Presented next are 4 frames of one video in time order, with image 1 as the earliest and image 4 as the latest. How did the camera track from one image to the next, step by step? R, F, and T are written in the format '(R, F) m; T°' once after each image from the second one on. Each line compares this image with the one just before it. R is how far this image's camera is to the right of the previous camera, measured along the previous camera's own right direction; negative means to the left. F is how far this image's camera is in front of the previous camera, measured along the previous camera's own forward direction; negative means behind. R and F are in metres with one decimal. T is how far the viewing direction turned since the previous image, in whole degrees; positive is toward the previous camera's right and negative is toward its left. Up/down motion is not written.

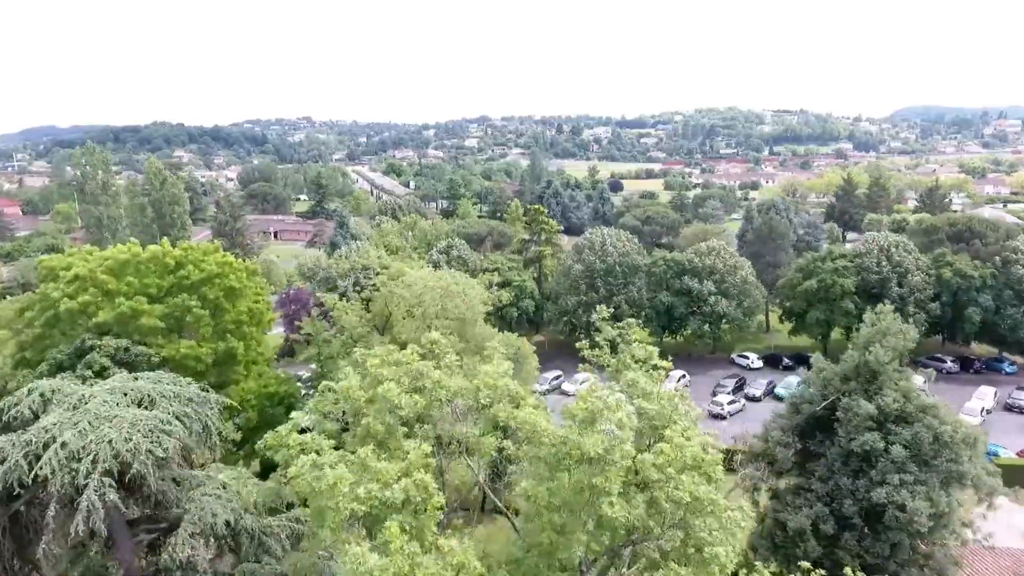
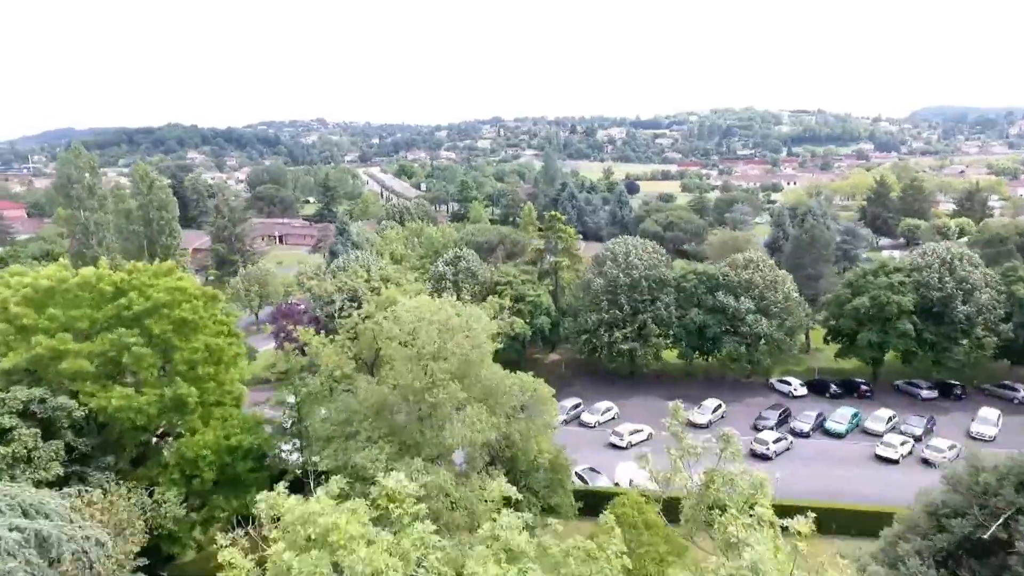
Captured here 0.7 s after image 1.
(-0.1, +3.8) m; -1°
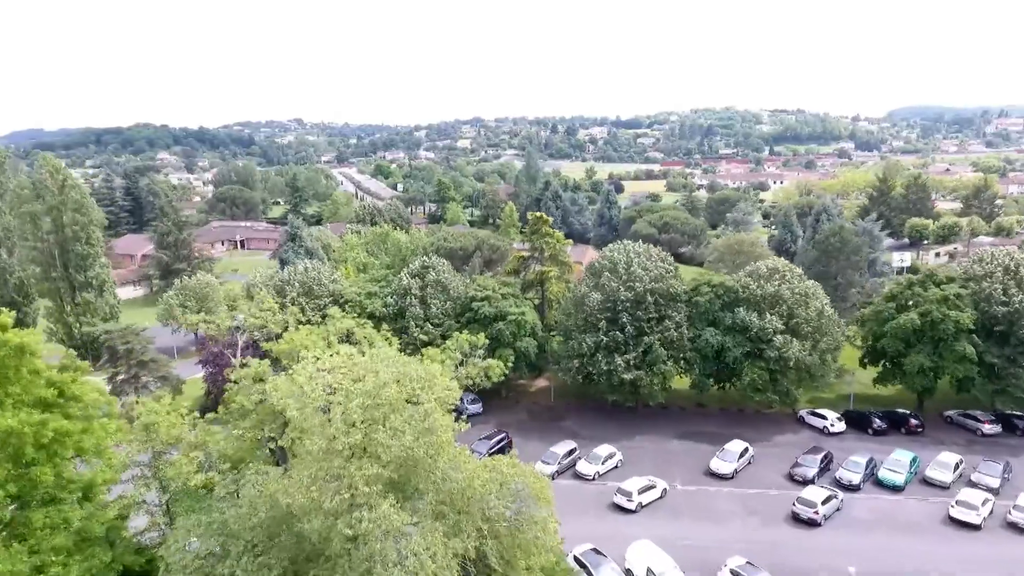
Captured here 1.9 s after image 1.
(+0.2, +6.2) m; +2°
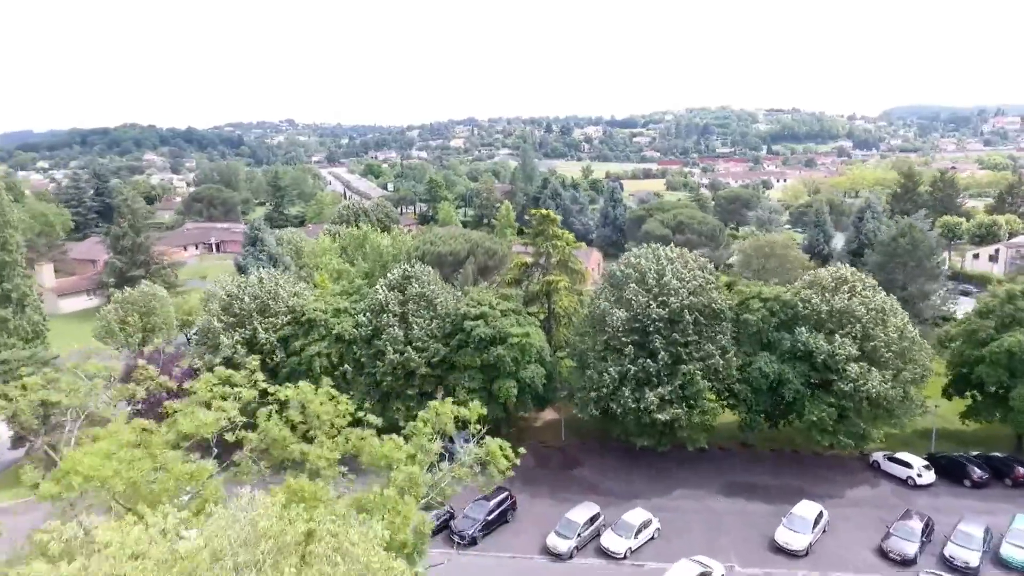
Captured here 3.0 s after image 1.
(-0.3, +6.0) m; +1°
